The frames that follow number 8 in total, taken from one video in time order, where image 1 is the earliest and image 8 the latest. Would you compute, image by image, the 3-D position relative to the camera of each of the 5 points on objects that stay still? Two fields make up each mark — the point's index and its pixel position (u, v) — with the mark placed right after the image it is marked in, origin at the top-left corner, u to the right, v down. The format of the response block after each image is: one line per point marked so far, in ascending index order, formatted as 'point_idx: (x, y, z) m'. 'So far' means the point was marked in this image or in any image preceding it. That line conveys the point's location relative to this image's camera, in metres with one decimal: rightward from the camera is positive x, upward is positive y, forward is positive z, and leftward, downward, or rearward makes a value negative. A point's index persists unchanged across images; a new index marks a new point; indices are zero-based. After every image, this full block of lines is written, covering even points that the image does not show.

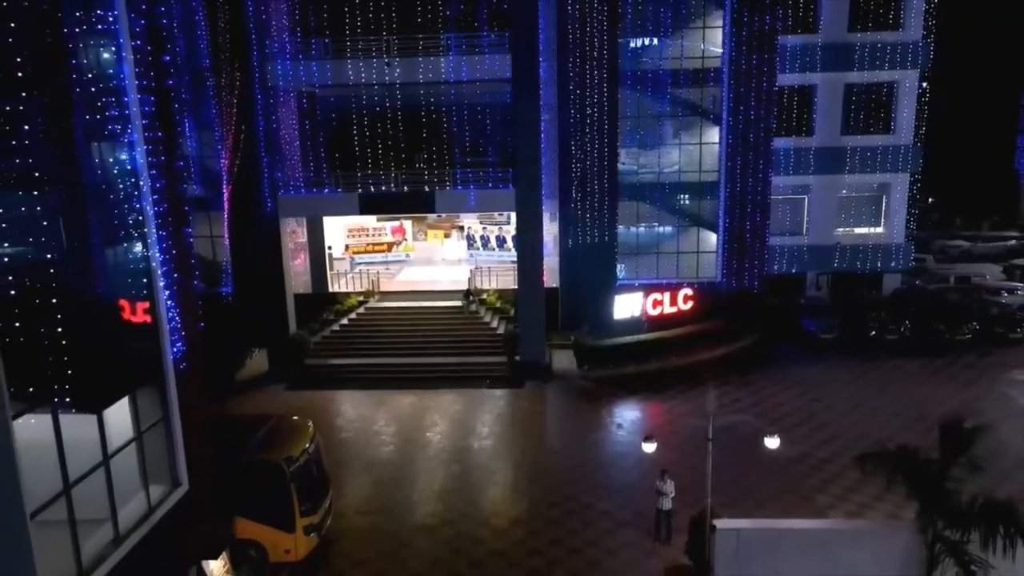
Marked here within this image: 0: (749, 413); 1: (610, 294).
0: (+4.6, -2.4, +14.3) m
1: (+2.4, 0.0, +19.1) m
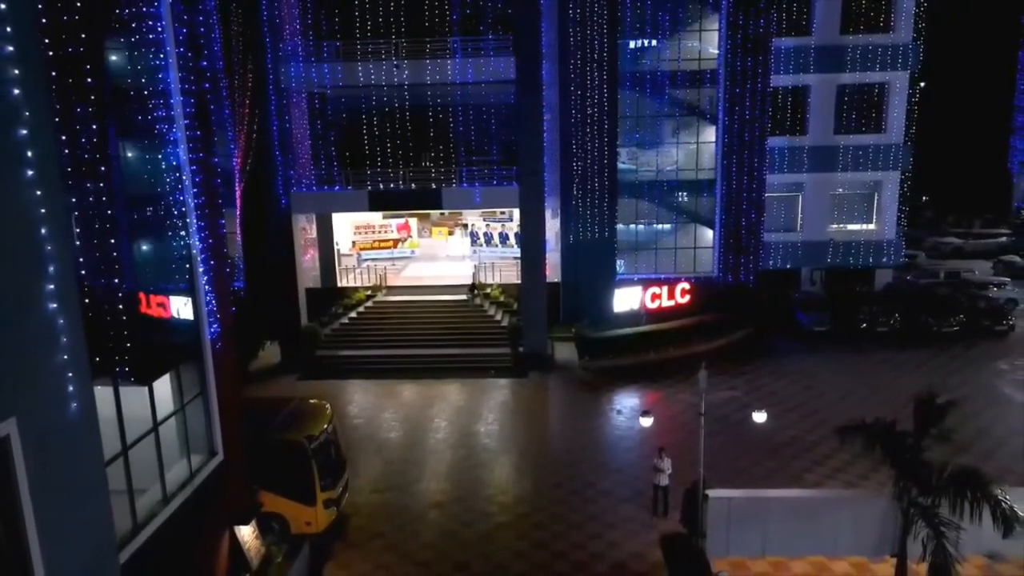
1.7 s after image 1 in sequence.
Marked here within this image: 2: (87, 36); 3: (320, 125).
0: (+4.7, -2.2, +14.9) m
1: (+2.5, +0.2, +19.8) m
2: (-3.4, +2.0, +6.1) m
3: (-4.9, +4.1, +18.9) m
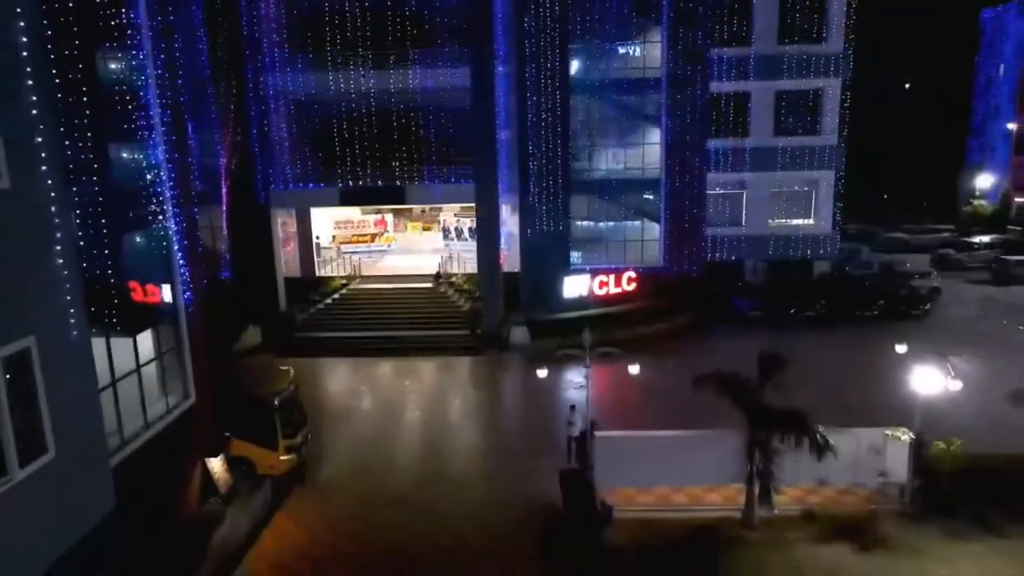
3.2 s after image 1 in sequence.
0: (+3.6, -1.9, +16.8) m
1: (+1.4, +0.5, +21.7) m
2: (-4.5, +2.4, +8.0) m
3: (-6.0, +4.4, +20.8) m
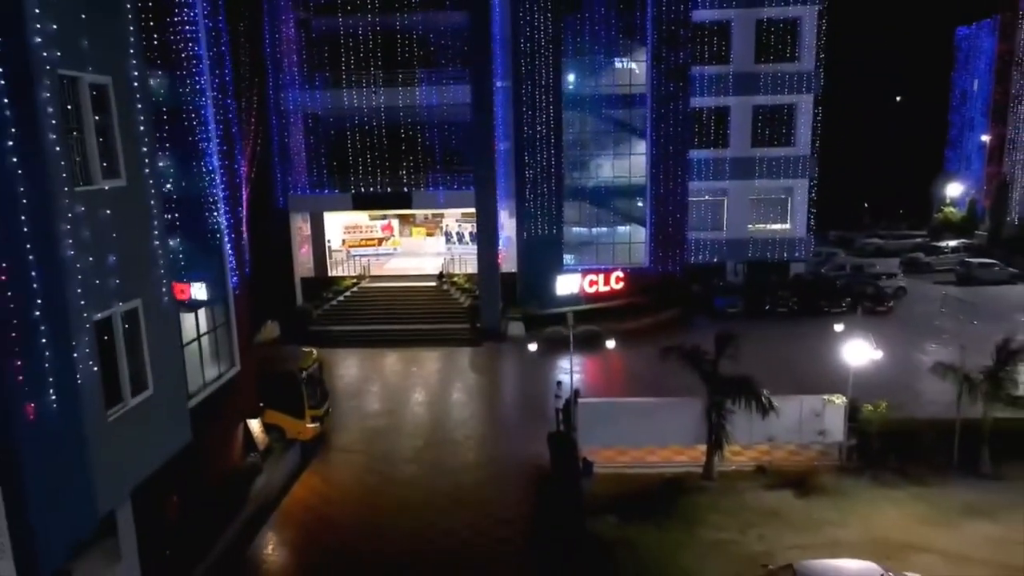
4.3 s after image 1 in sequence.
0: (+3.5, -1.8, +18.7) m
1: (+1.3, +0.5, +23.6) m
2: (-4.5, +2.6, +9.9) m
3: (-6.1, +4.5, +22.7) m
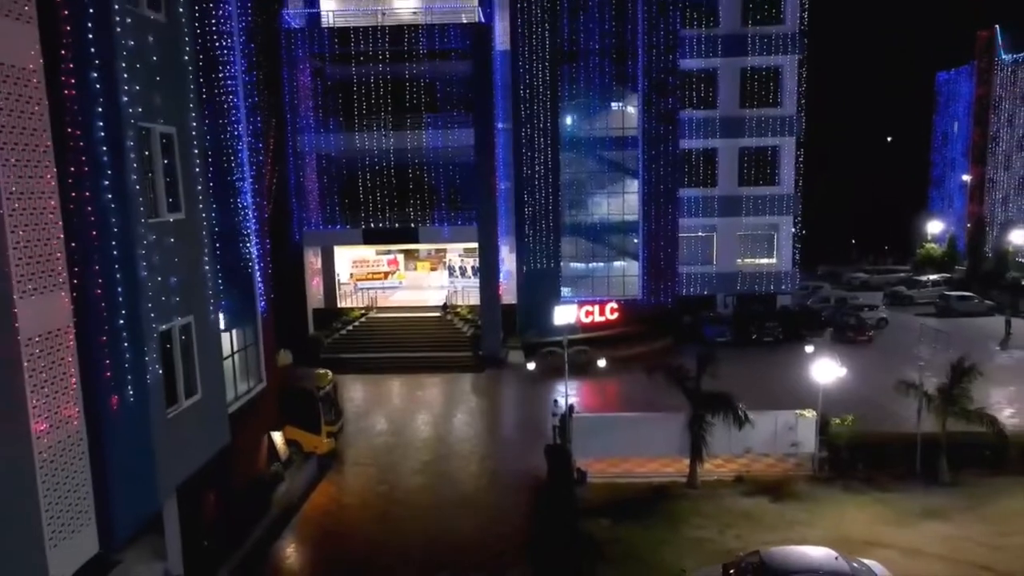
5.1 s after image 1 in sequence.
0: (+3.5, -2.6, +19.9) m
1: (+1.3, -0.5, +24.9) m
2: (-4.5, +2.3, +11.4) m
3: (-6.1, +3.5, +24.2) m
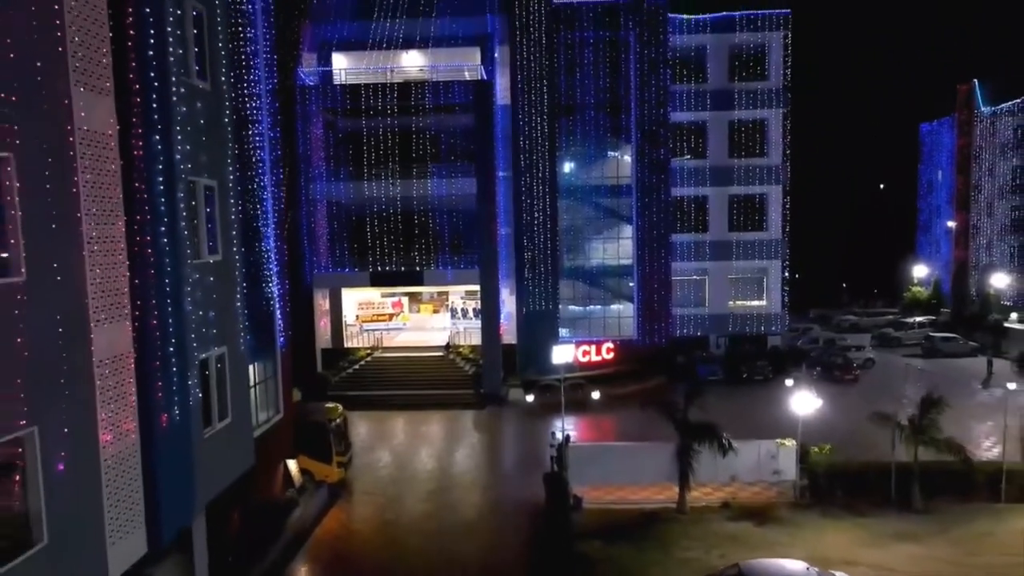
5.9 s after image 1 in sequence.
0: (+3.5, -3.7, +20.8) m
1: (+1.3, -1.9, +25.9) m
2: (-4.5, +1.7, +12.6) m
3: (-6.1, +2.1, +25.5) m
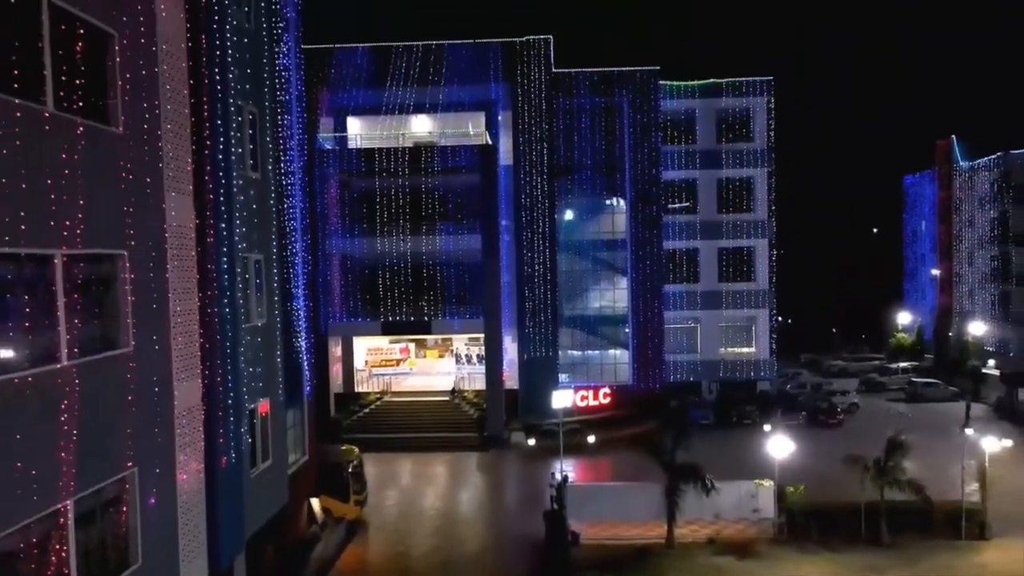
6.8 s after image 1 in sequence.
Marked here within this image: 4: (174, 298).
0: (+3.6, -5.2, +22.2) m
1: (+1.4, -3.7, +27.4) m
2: (-4.5, +0.6, +14.3) m
3: (-6.0, +0.4, +27.2) m
4: (-4.0, -0.1, +8.7) m
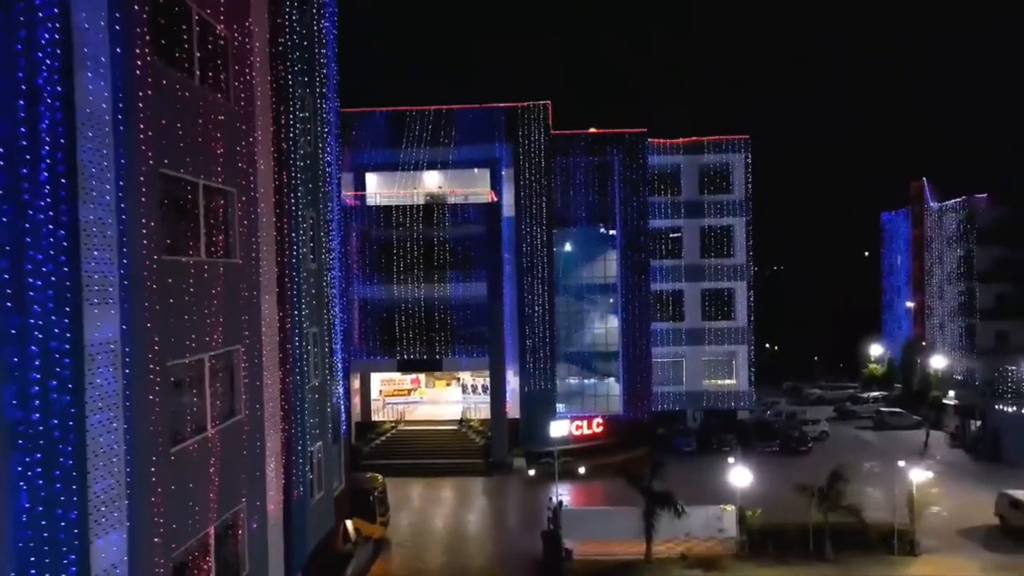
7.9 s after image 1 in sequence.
0: (+3.7, -6.7, +25.1) m
1: (+1.5, -5.3, +30.4) m
2: (-4.4, -0.7, +17.3) m
3: (-5.9, -1.2, +30.3) m
4: (-3.9, -1.4, +11.8) m
